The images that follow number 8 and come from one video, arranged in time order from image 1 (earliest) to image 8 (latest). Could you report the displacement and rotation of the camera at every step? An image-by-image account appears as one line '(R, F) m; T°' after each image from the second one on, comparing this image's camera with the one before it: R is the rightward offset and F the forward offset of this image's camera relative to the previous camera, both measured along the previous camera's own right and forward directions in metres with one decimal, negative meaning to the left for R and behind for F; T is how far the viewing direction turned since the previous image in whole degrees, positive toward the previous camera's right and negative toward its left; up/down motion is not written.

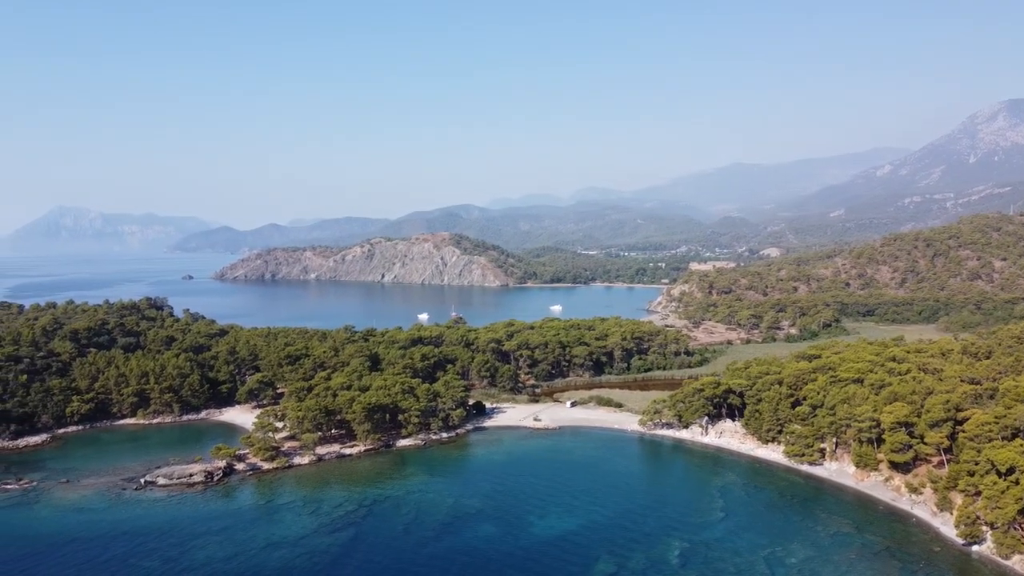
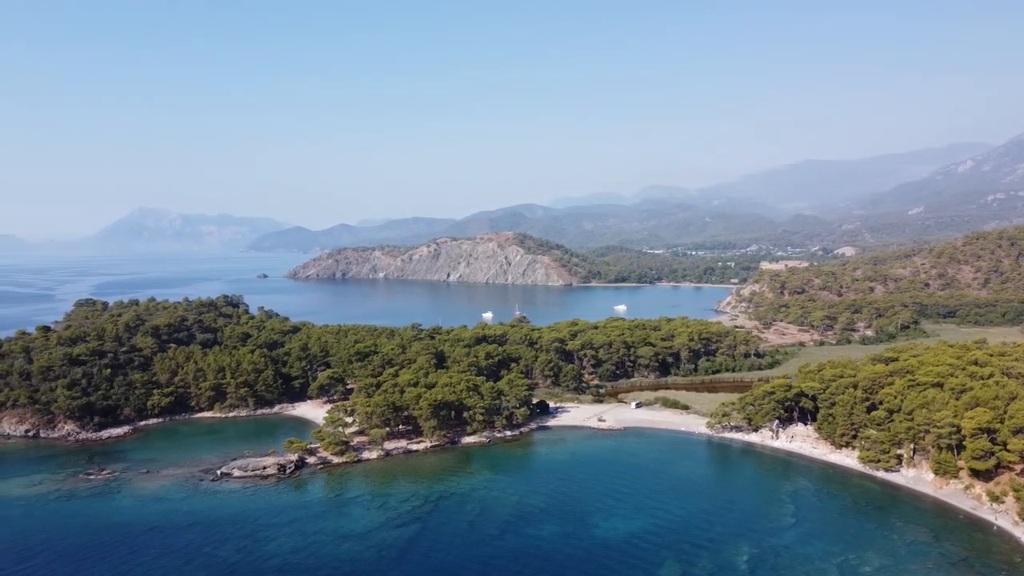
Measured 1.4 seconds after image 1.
(0.0, -0.1) m; -5°
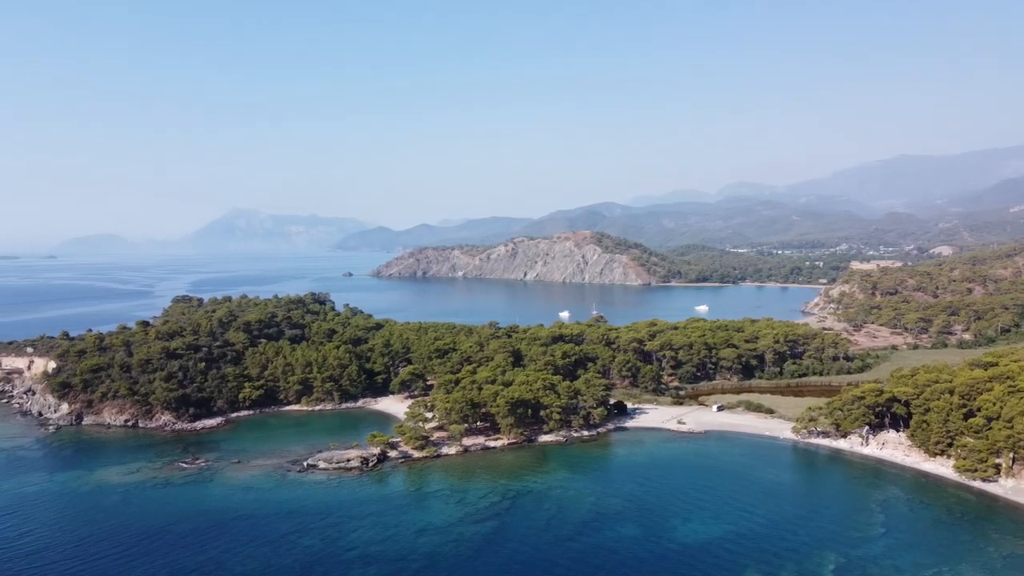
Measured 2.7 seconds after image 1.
(0.0, -0.2) m; -6°
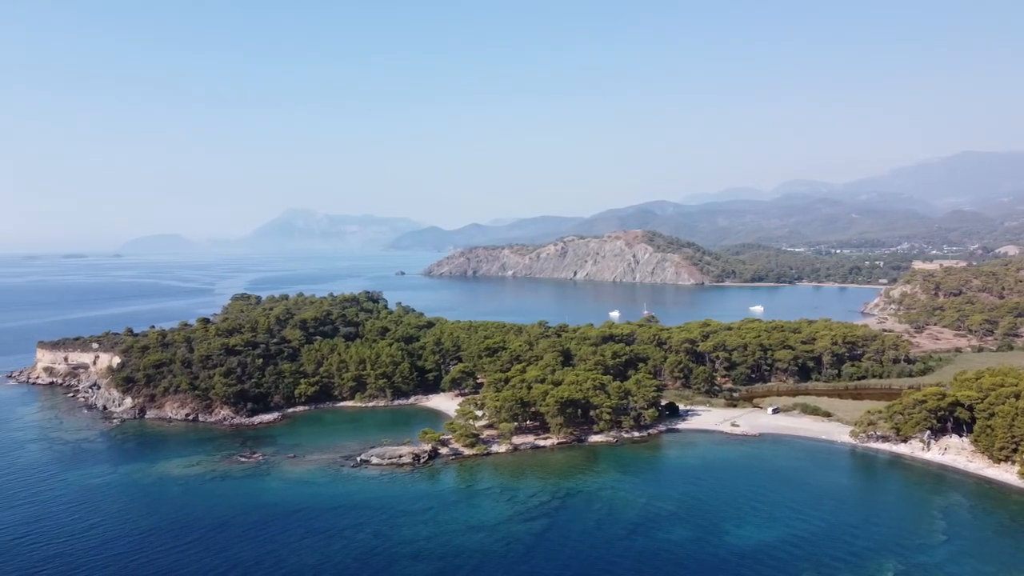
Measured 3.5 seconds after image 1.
(0.0, -0.3) m; -4°
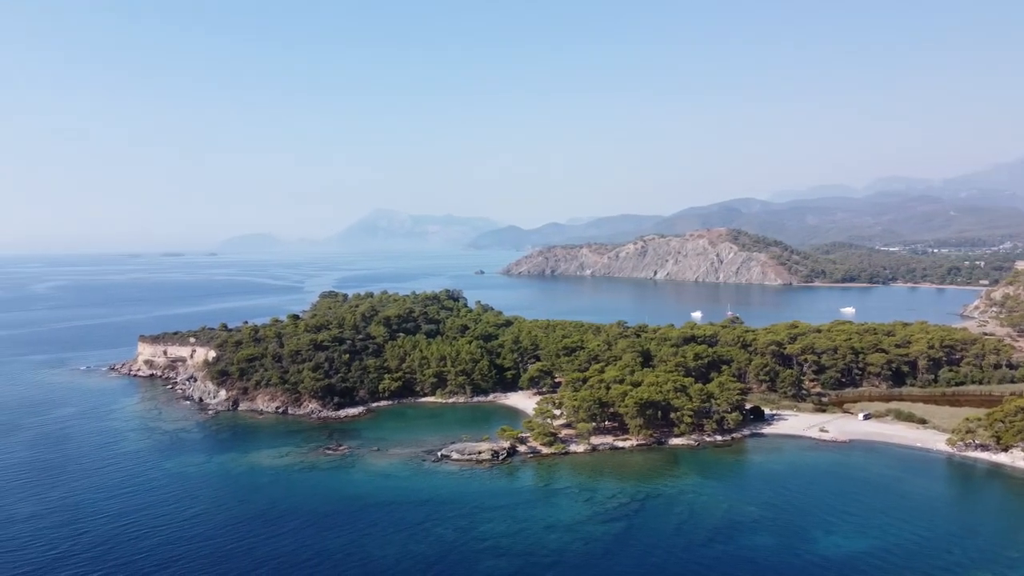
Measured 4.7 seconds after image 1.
(0.0, -0.7) m; -6°
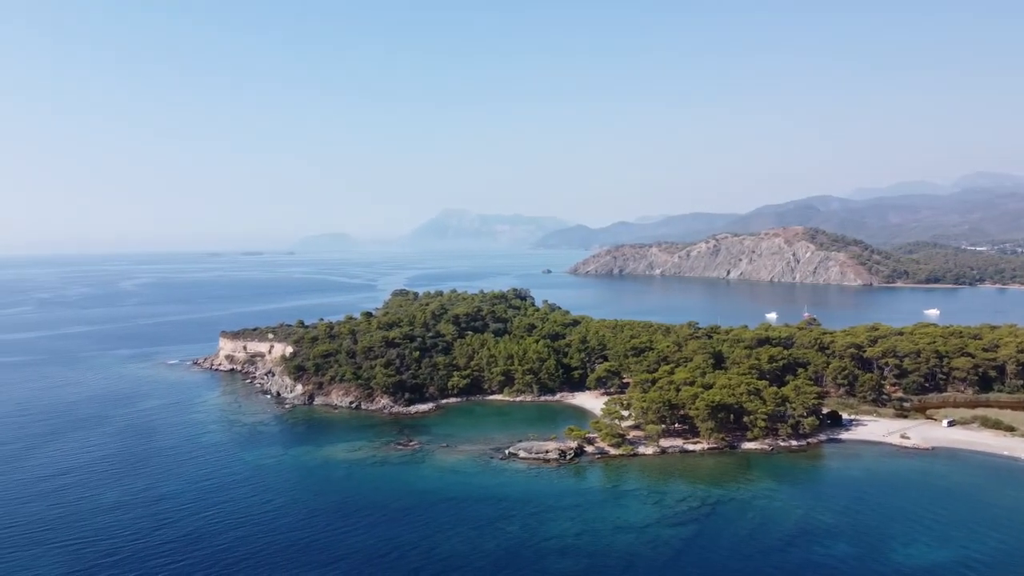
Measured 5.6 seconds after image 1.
(+0.1, -1.1) m; -5°
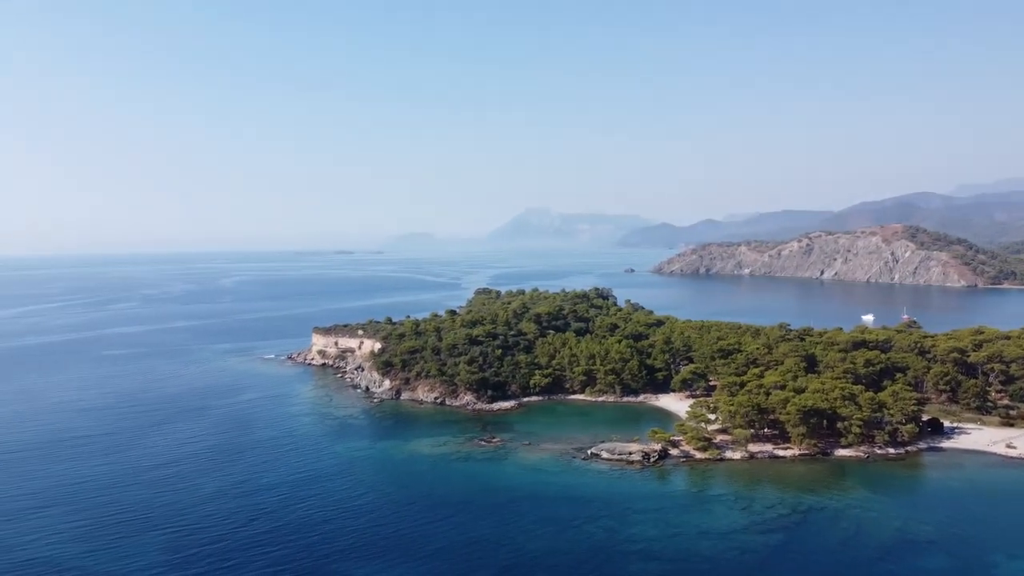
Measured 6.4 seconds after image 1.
(0.0, -2.4) m; -7°
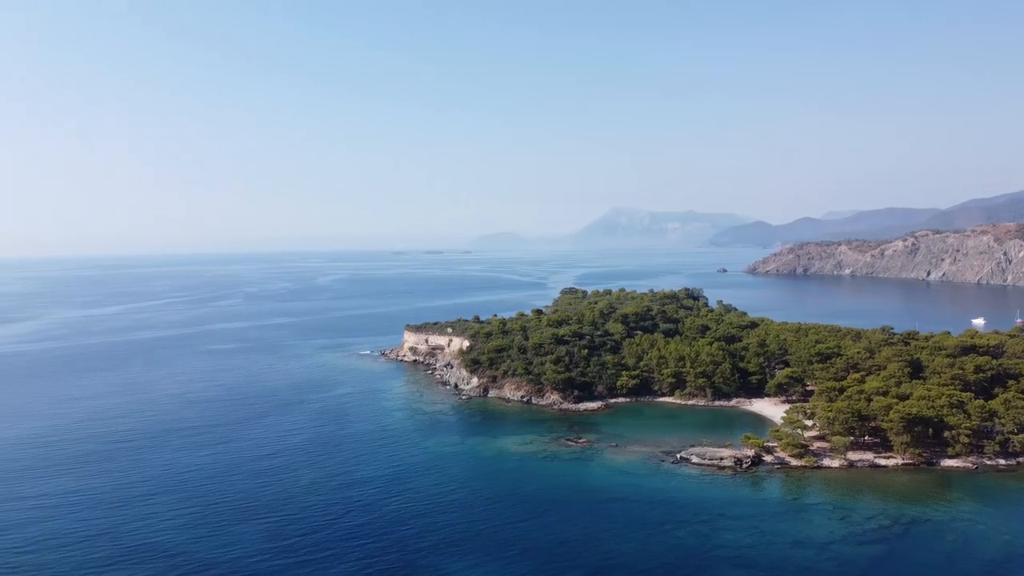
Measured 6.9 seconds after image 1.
(-0.1, -2.6) m; -7°
